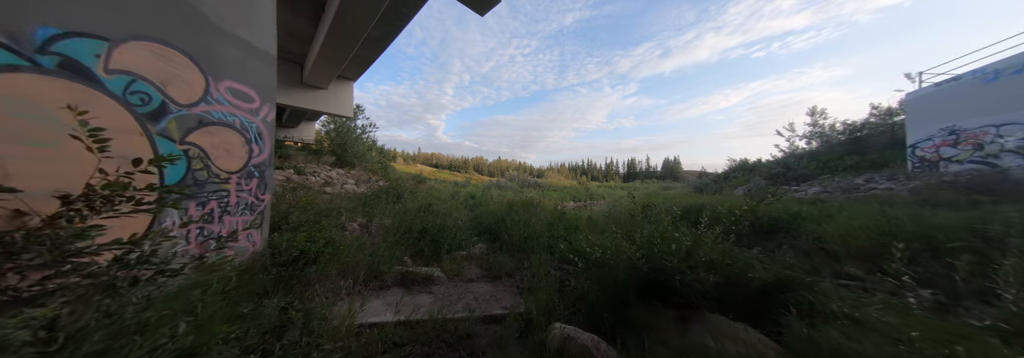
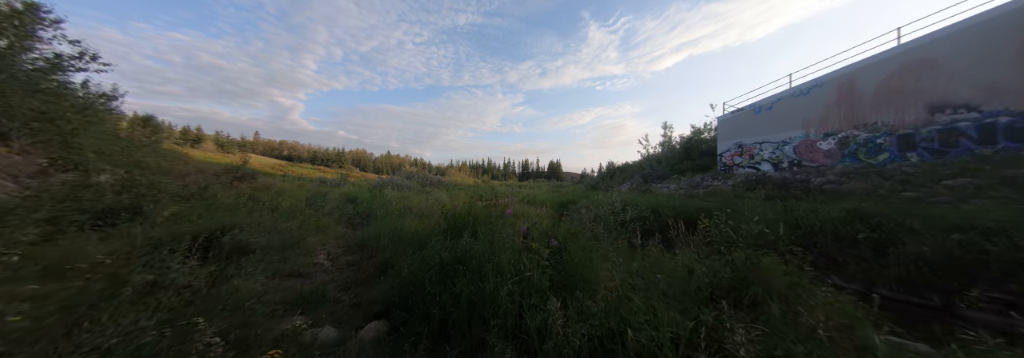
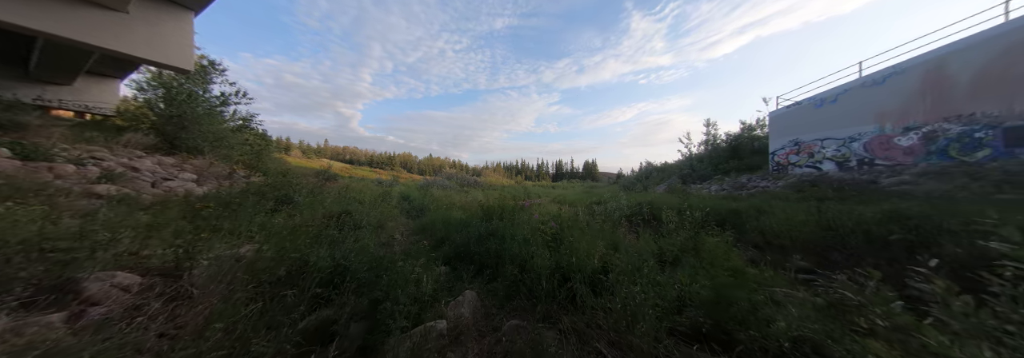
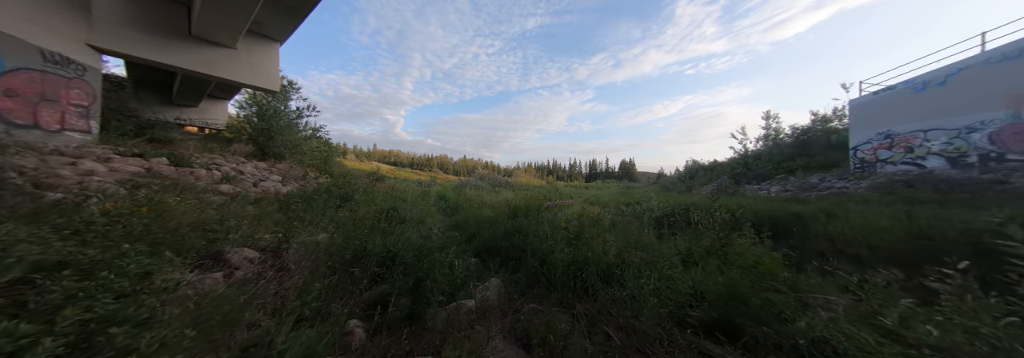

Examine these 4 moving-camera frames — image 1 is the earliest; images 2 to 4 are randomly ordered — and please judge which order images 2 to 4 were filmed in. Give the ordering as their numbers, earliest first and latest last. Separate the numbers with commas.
4, 3, 2
